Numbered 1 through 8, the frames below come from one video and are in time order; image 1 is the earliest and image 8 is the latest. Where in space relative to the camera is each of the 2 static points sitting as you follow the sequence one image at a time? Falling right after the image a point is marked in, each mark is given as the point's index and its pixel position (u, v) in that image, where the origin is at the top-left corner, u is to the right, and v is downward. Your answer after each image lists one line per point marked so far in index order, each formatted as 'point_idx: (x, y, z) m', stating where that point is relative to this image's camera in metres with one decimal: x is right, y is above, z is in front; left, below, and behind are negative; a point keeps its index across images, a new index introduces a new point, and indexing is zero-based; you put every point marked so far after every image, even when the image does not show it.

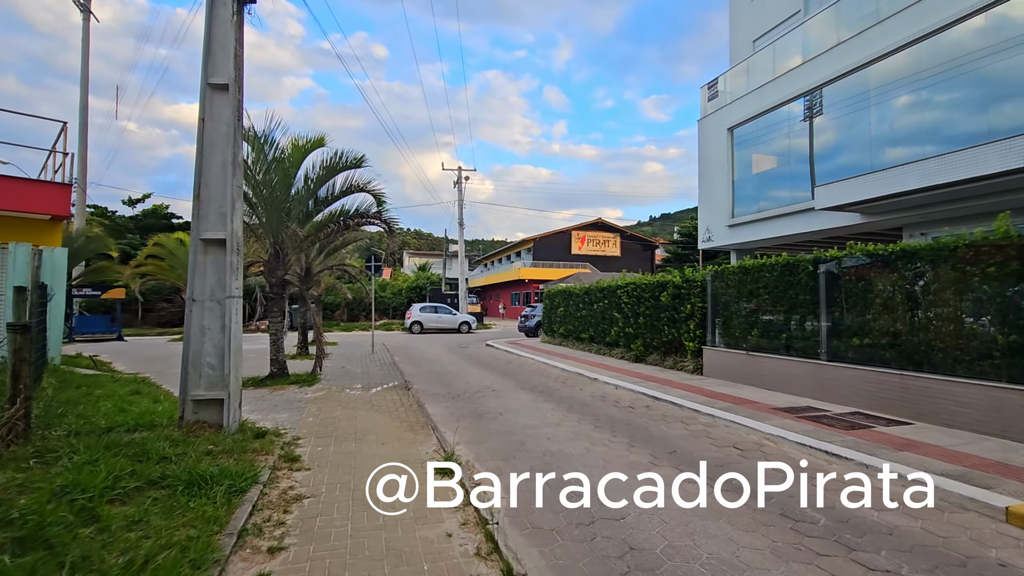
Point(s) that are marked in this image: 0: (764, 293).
0: (+4.6, -0.1, +9.4) m
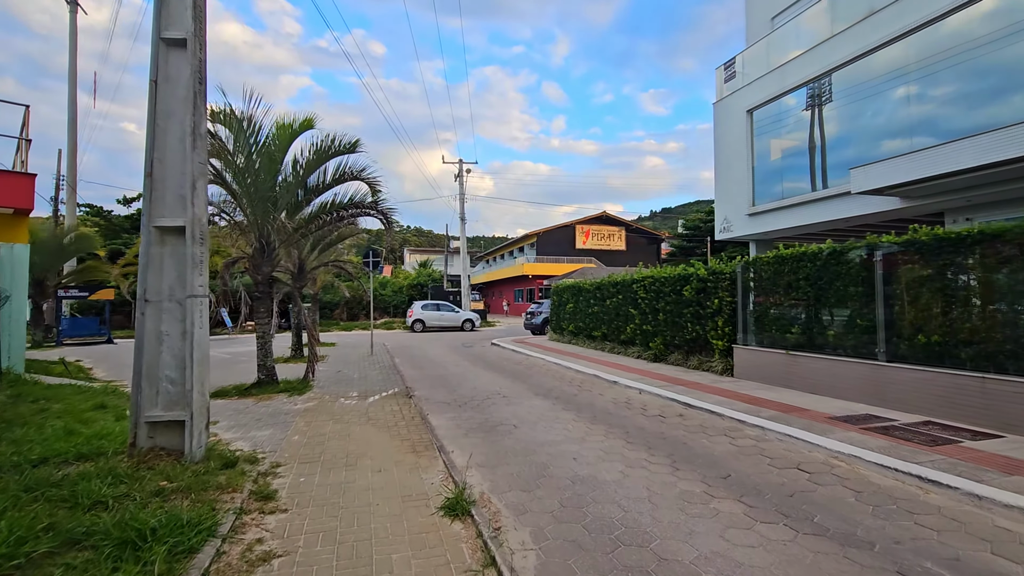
0: (+4.8, 0.0, +8.4) m
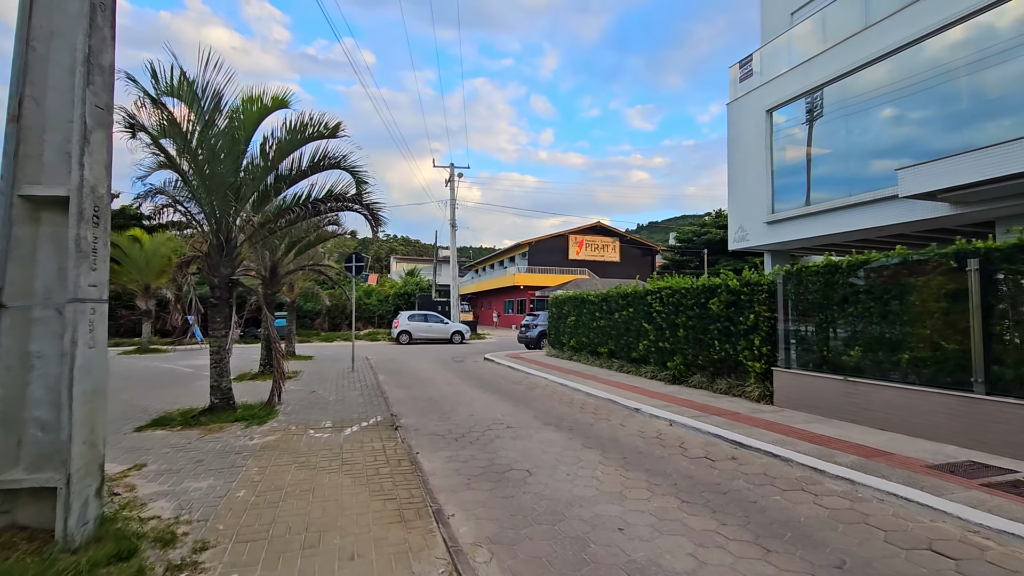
0: (+4.9, -0.2, +7.1) m
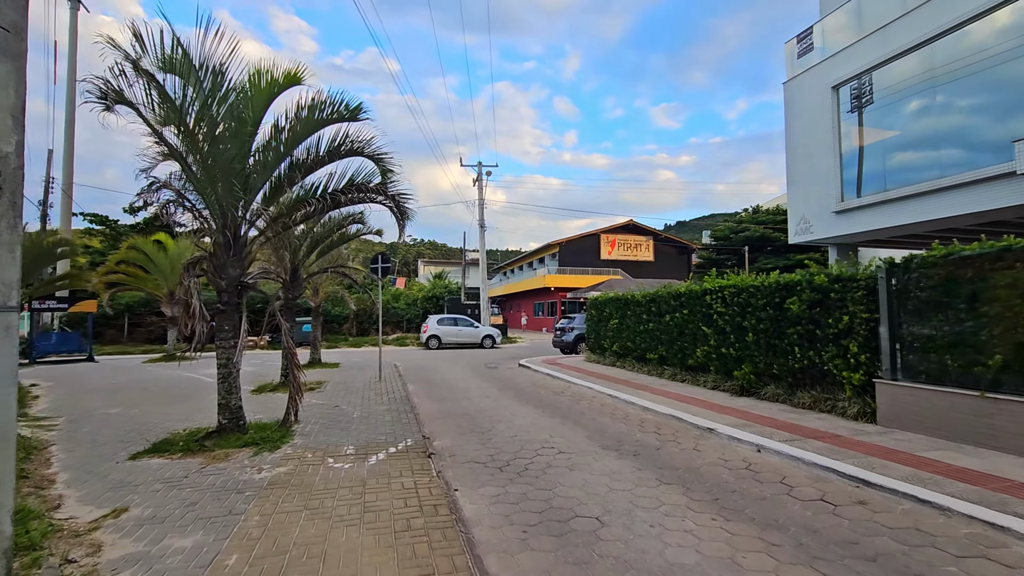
0: (+5.5, -0.1, +5.7) m
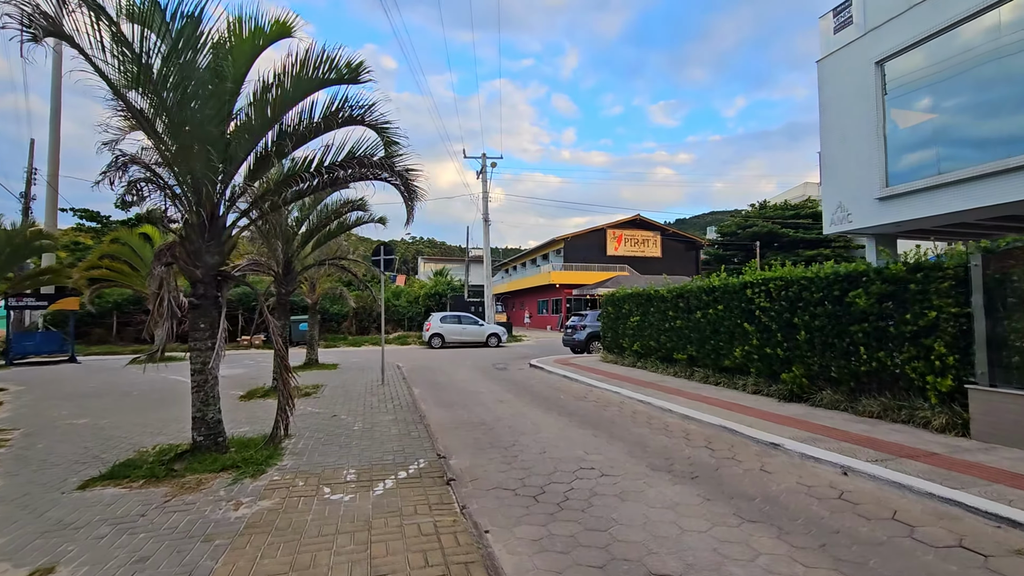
0: (+5.9, 0.0, +4.7) m
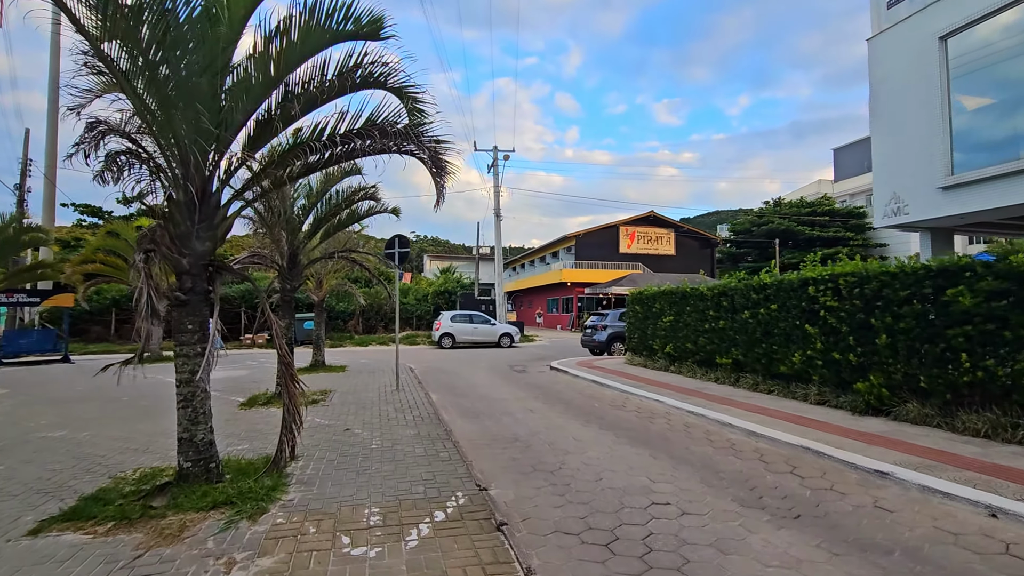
0: (+6.4, +0.1, +3.6) m
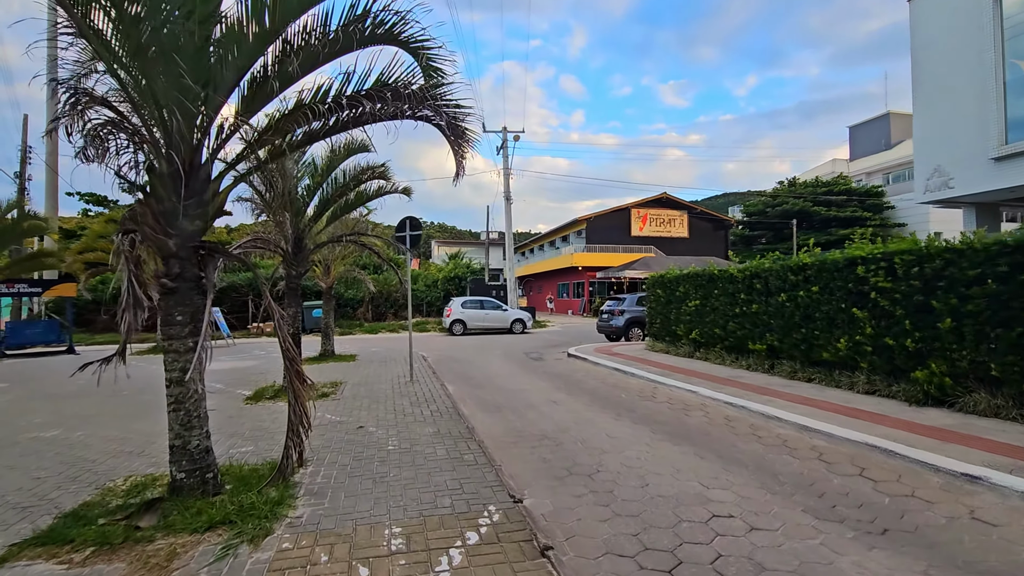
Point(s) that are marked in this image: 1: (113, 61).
0: (+6.6, +0.2, +2.9) m
1: (-3.0, +1.8, +3.9) m
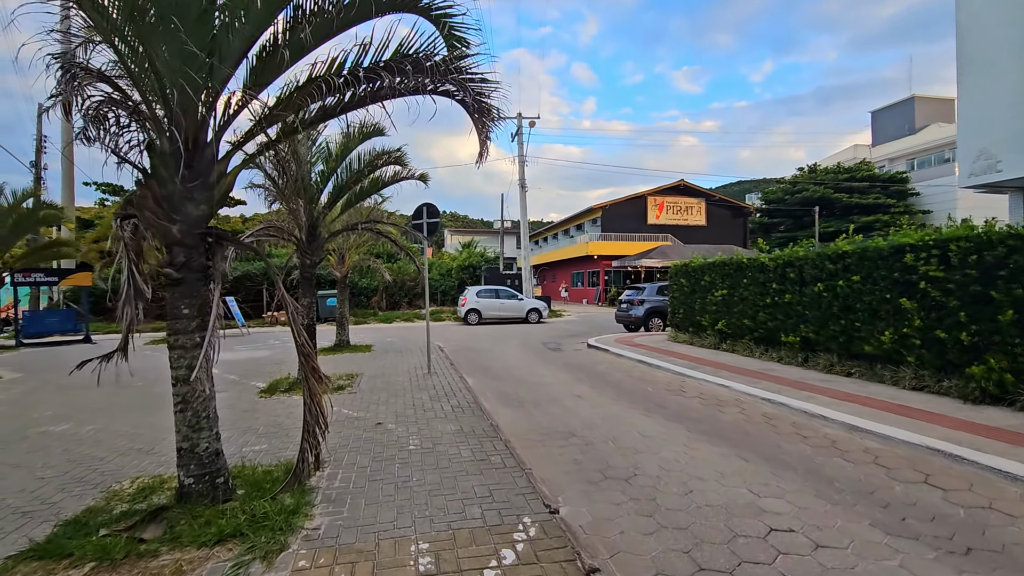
0: (+6.9, +0.3, +2.3) m
1: (-2.8, +1.8, +3.5) m
